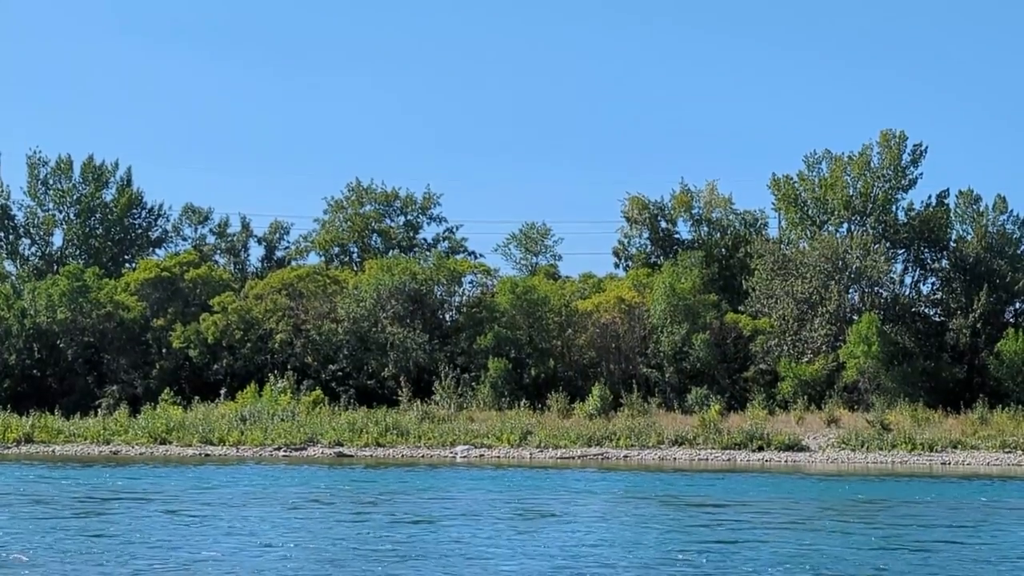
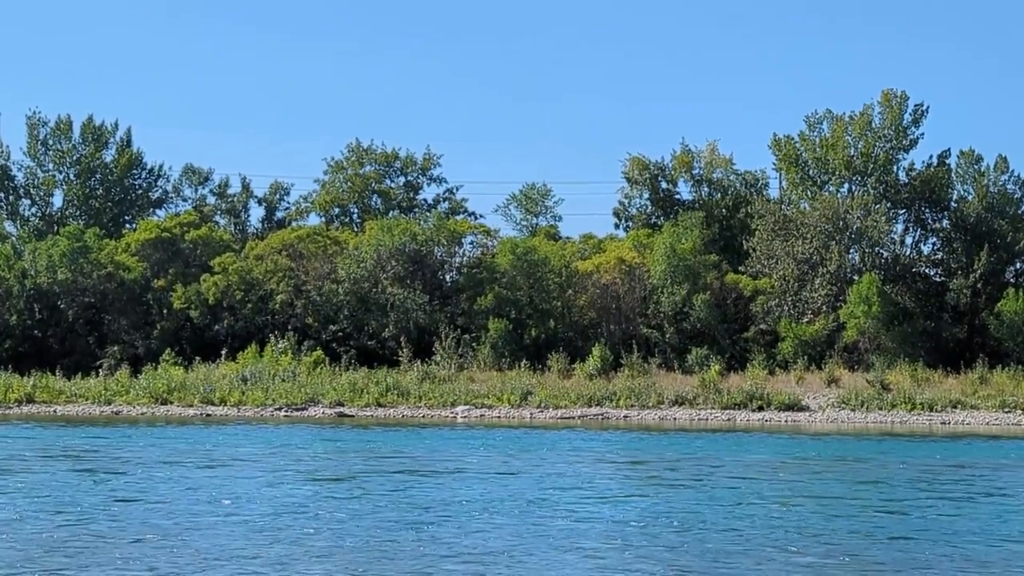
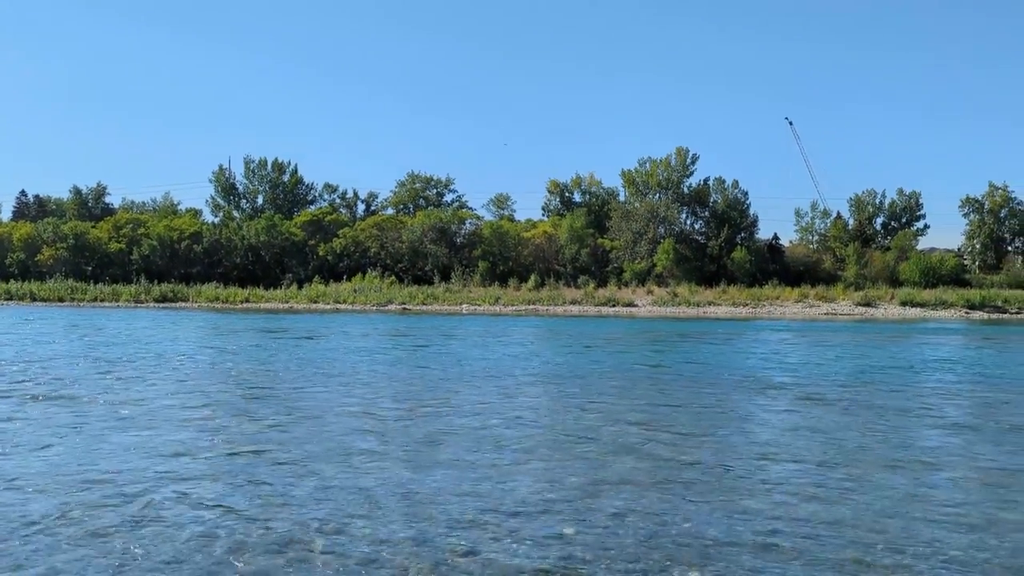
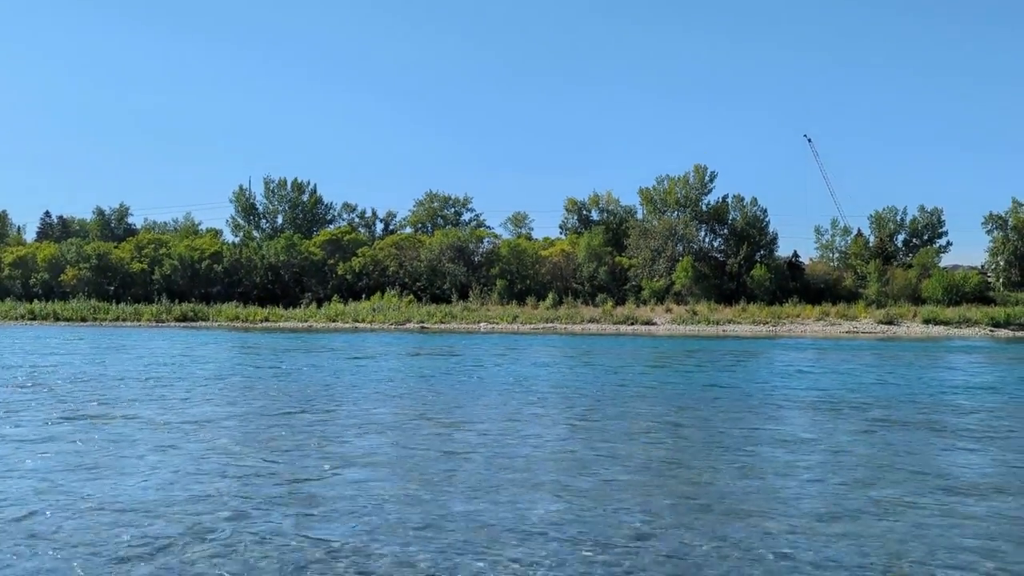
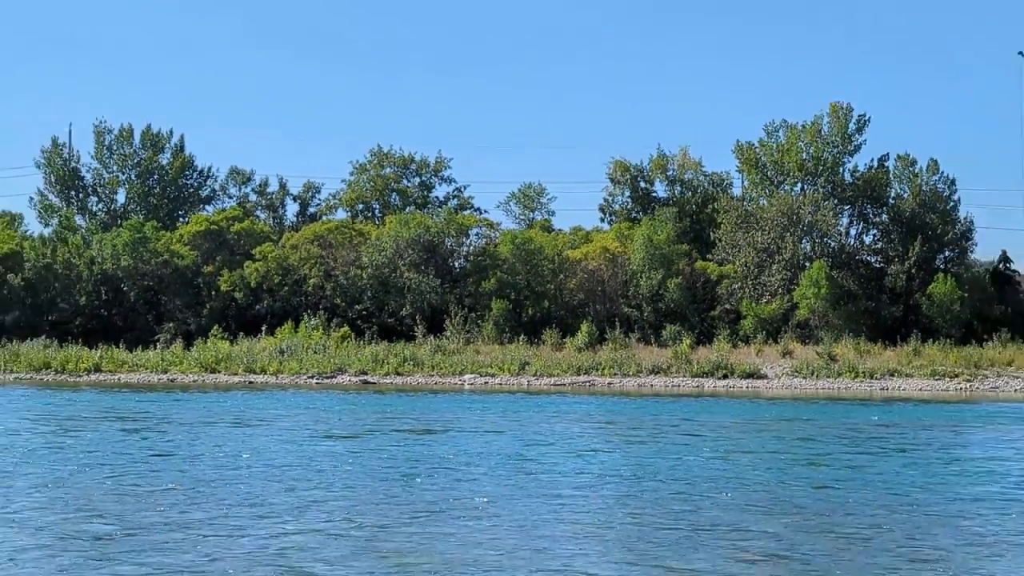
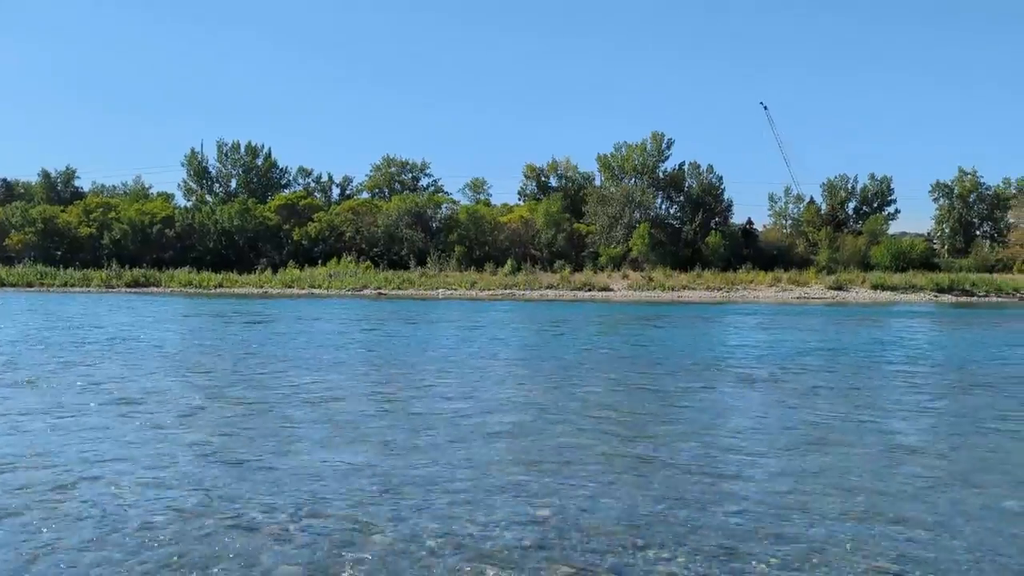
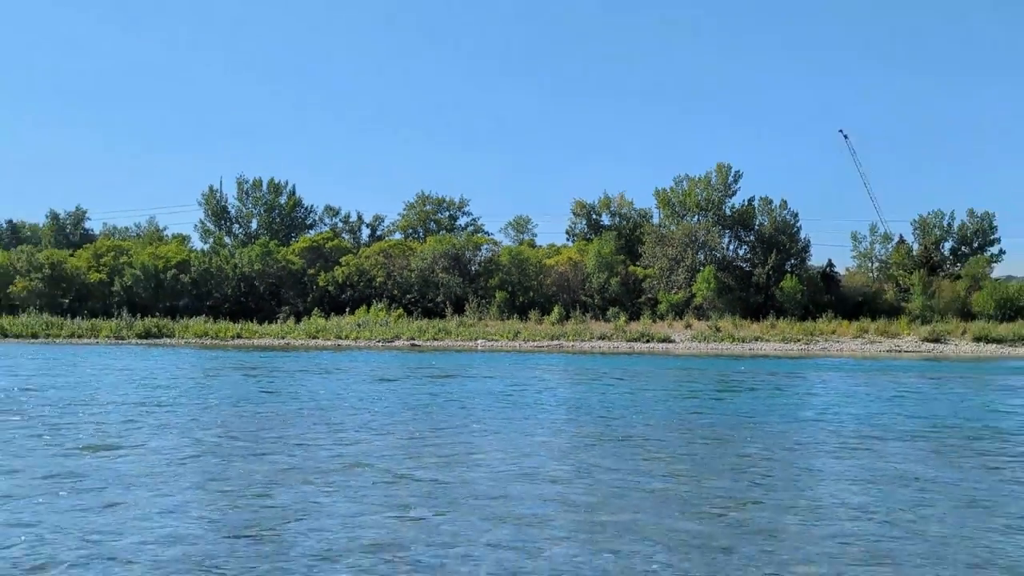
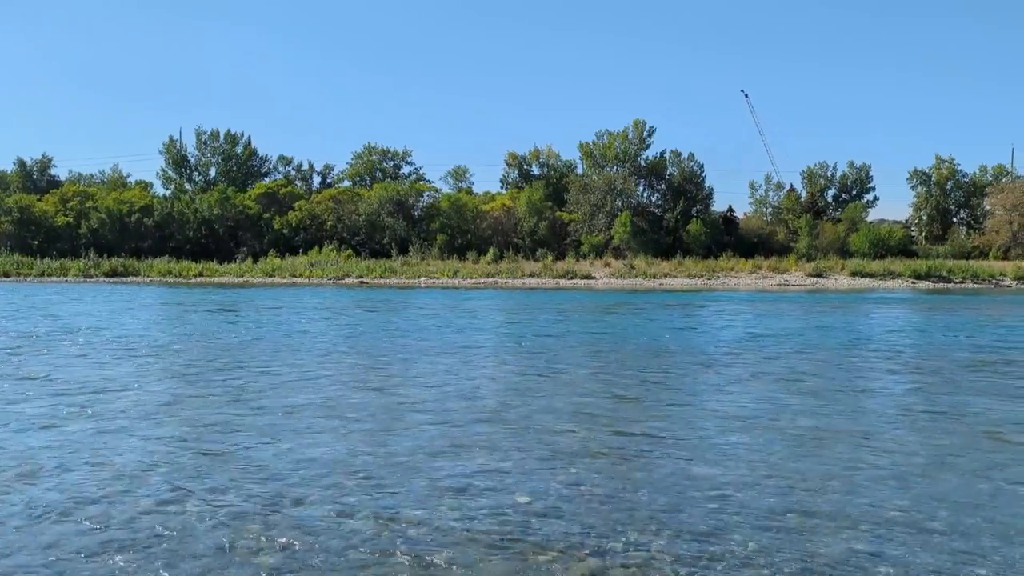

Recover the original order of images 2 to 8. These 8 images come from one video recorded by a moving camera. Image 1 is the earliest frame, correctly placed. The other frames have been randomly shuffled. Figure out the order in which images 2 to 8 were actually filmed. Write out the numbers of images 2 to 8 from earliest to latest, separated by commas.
2, 5, 7, 4, 3, 6, 8
